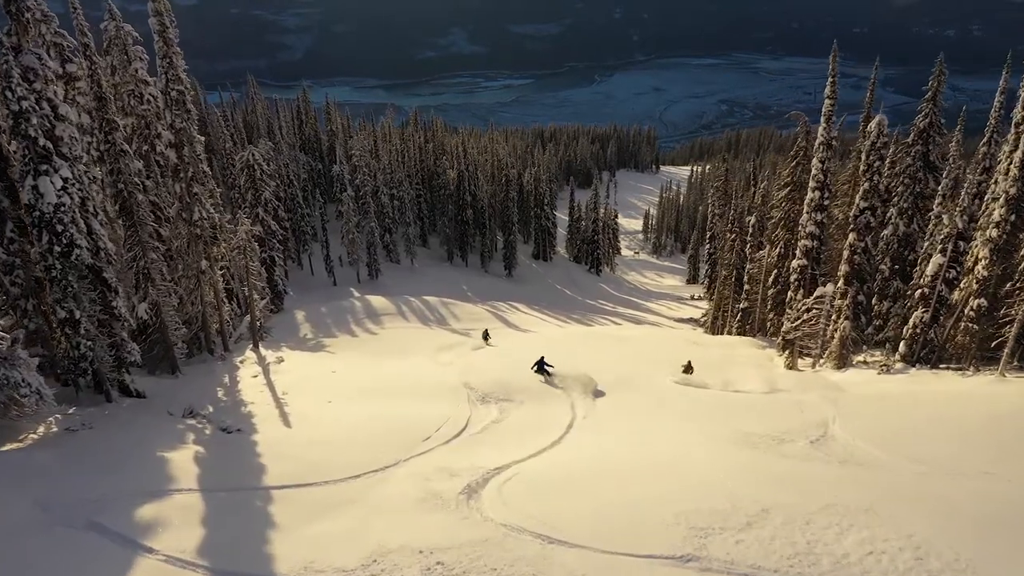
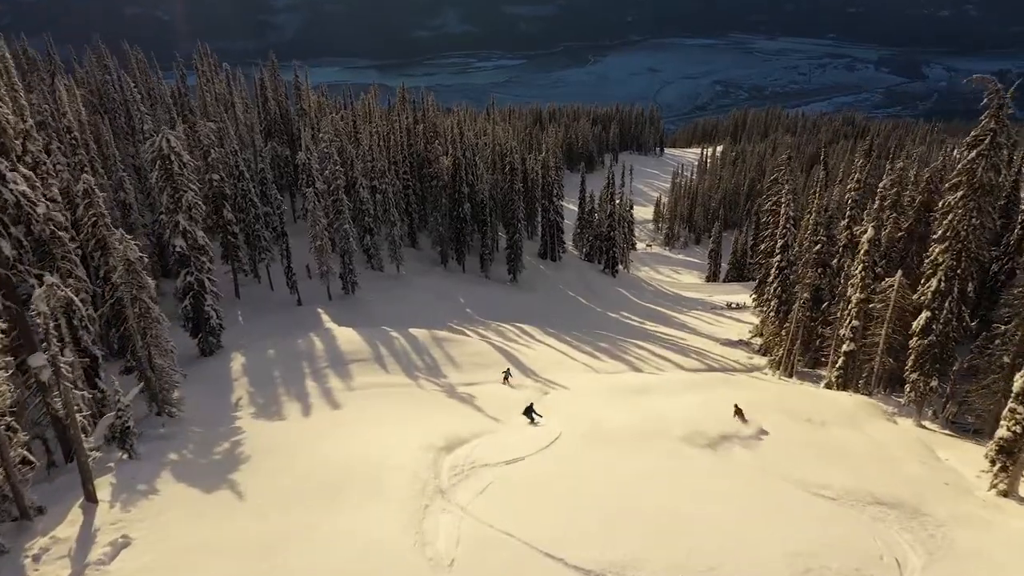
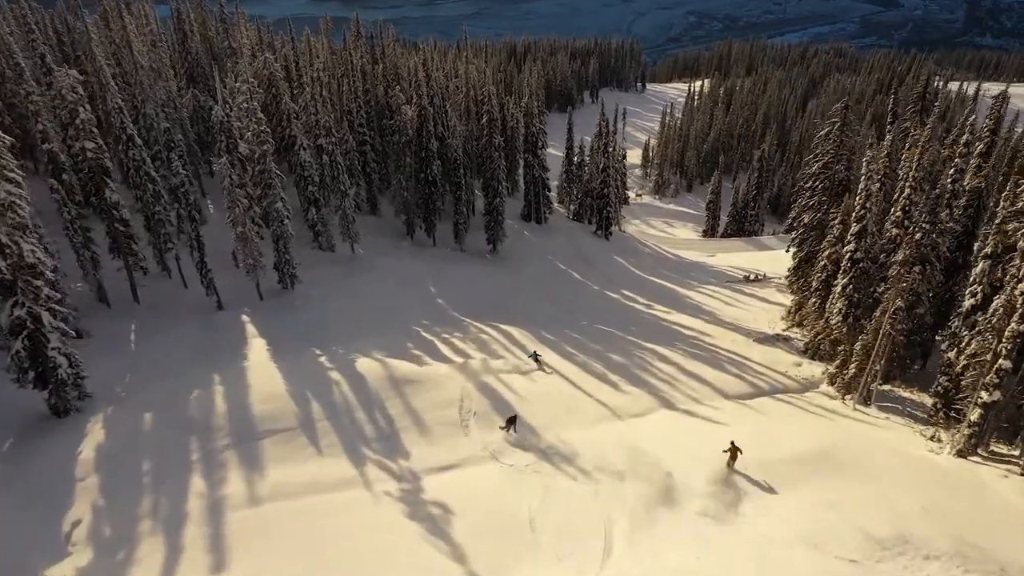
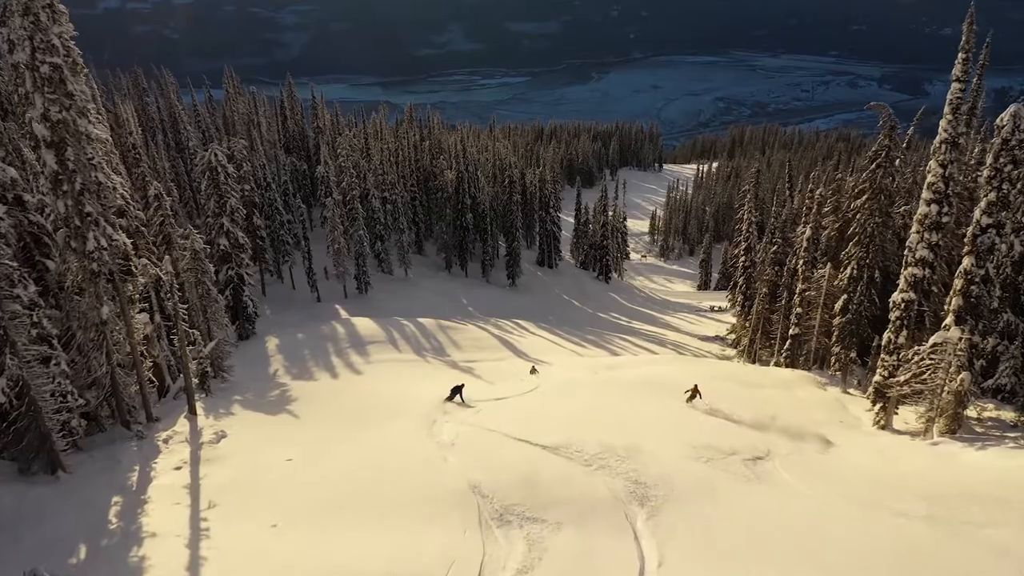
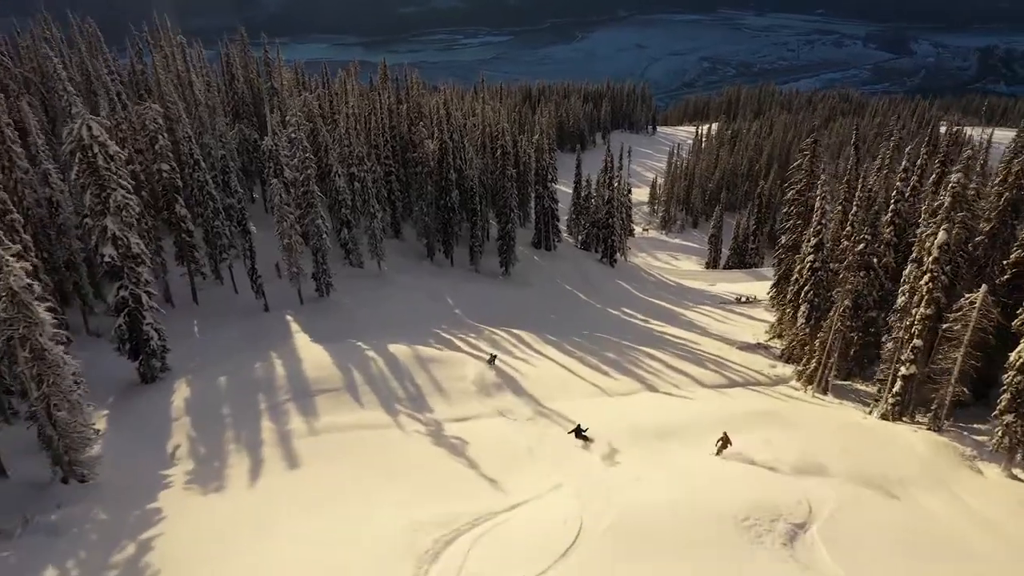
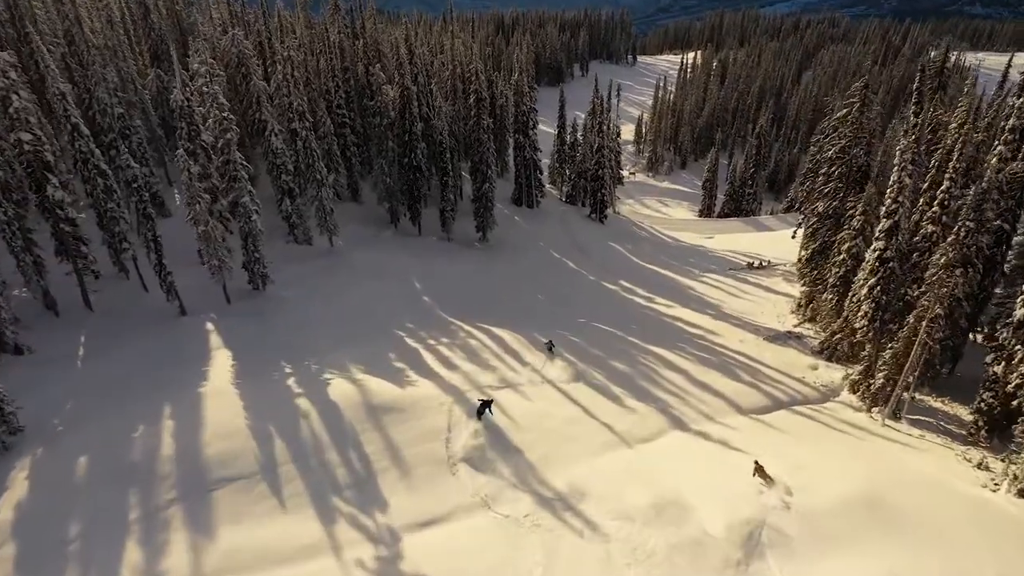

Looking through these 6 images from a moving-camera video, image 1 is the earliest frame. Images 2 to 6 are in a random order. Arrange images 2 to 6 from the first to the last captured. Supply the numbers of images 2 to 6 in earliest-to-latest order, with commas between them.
4, 2, 5, 3, 6
